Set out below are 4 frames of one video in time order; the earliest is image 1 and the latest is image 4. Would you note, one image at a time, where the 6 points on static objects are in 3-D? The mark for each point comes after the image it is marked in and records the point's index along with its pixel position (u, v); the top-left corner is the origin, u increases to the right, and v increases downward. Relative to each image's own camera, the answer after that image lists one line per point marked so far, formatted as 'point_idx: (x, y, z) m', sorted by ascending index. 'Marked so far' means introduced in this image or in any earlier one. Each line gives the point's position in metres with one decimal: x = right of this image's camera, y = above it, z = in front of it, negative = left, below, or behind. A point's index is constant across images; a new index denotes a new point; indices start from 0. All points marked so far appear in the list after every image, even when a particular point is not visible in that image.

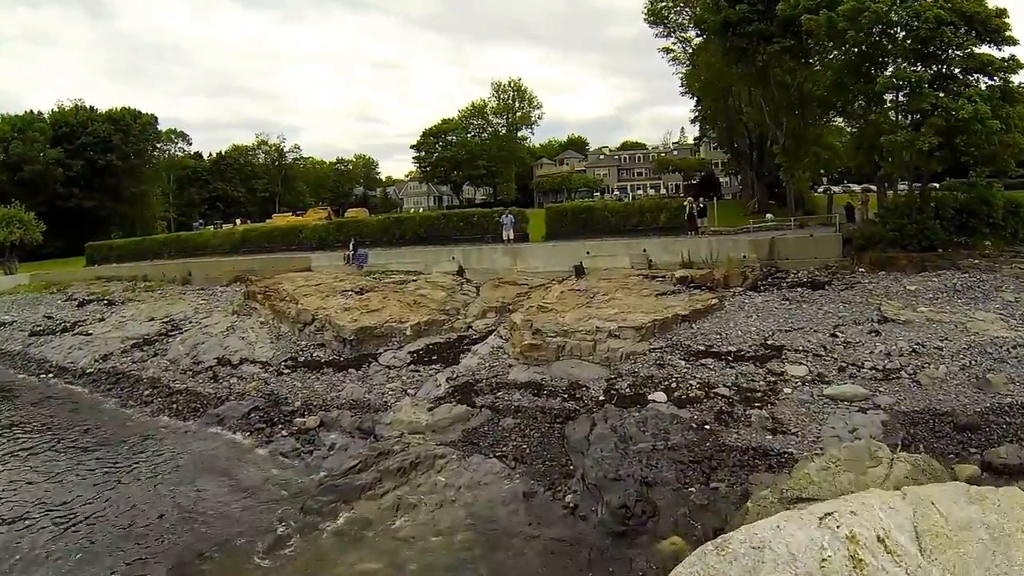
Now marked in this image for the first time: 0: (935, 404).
0: (+4.6, -1.3, +13.4) m
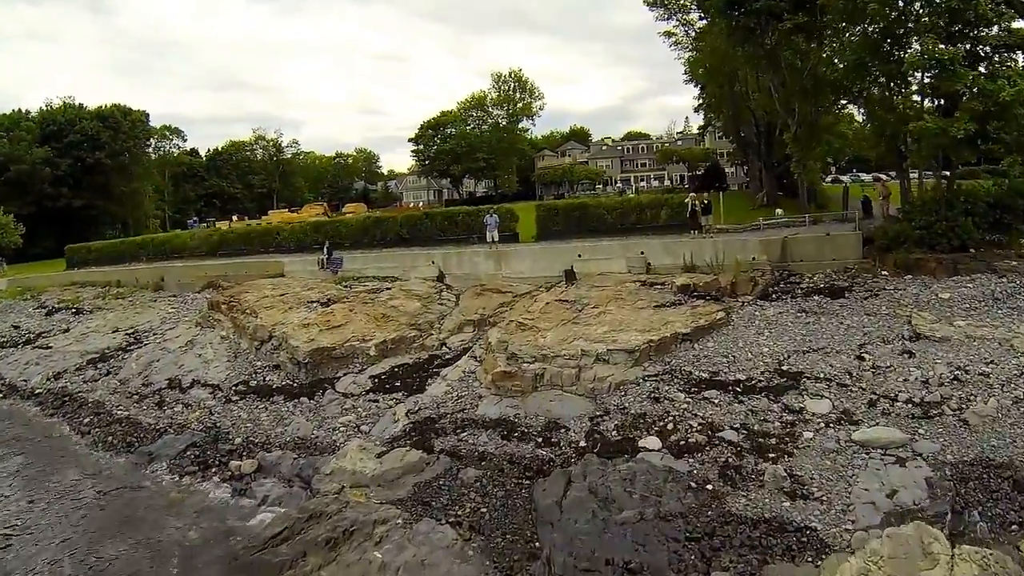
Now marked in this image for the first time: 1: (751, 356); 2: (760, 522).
0: (+4.2, -1.5, +10.8) m
1: (+2.8, -0.8, +14.3) m
2: (+1.9, -1.8, +9.5) m
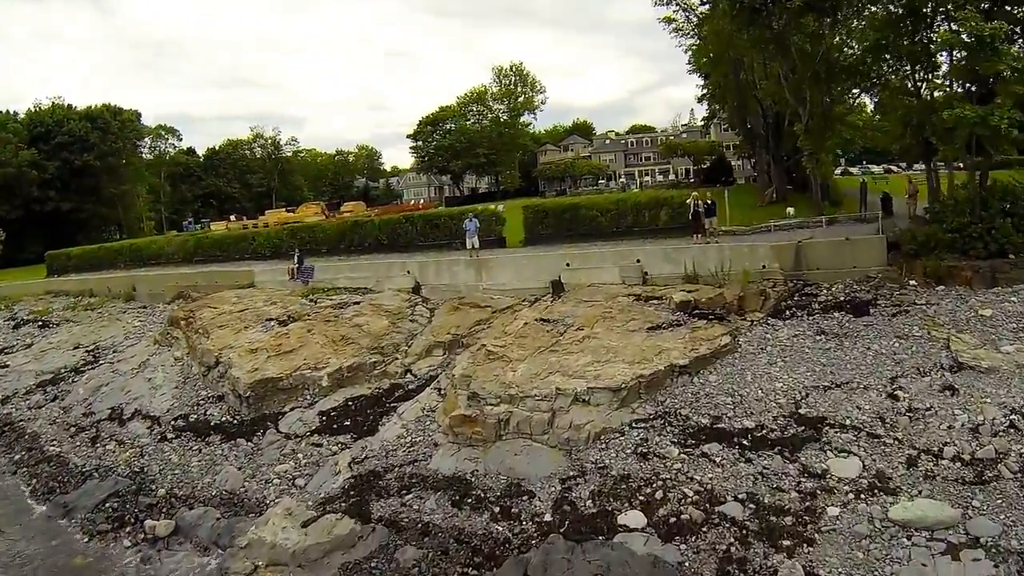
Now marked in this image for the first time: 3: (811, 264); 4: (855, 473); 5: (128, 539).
0: (+3.8, -1.7, +8.3) m
1: (+2.4, -1.0, +11.9) m
2: (+1.5, -2.1, +7.1) m
3: (+4.6, +0.4, +19.0) m
4: (+2.7, -1.4, +9.7) m
5: (-4.0, -2.6, +12.4) m
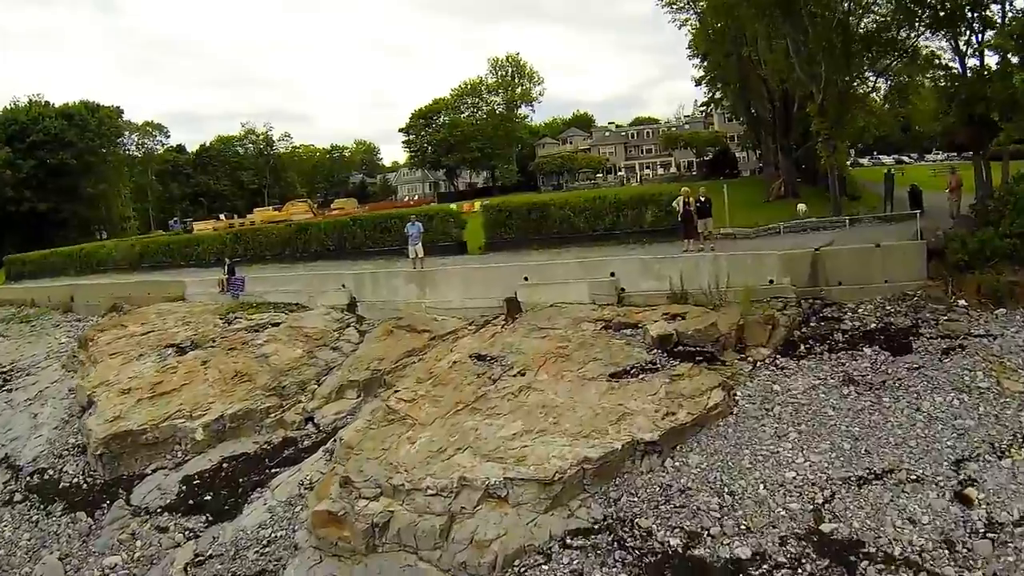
0: (+3.0, -2.0, +4.4) m
1: (+1.6, -1.3, +8.0) m
2: (+0.7, -2.4, +3.2) m
3: (+3.8, +0.1, +15.0) m
4: (+1.9, -1.7, +5.7) m
5: (-4.8, -2.9, +8.6) m
